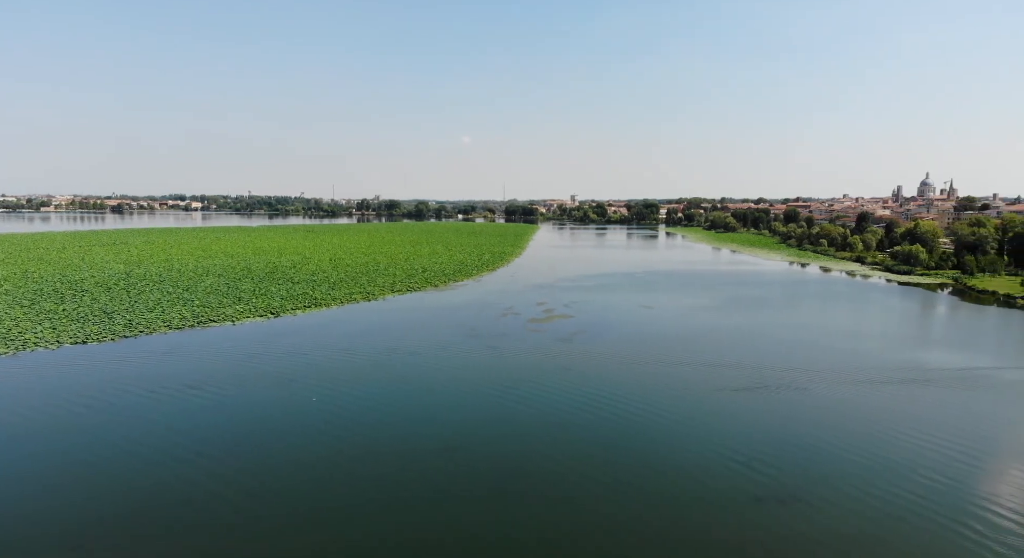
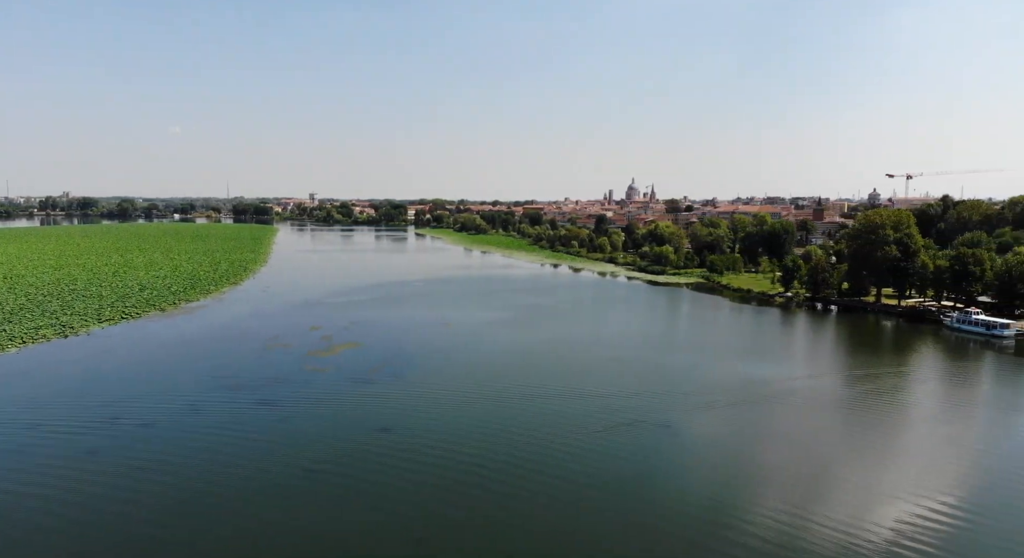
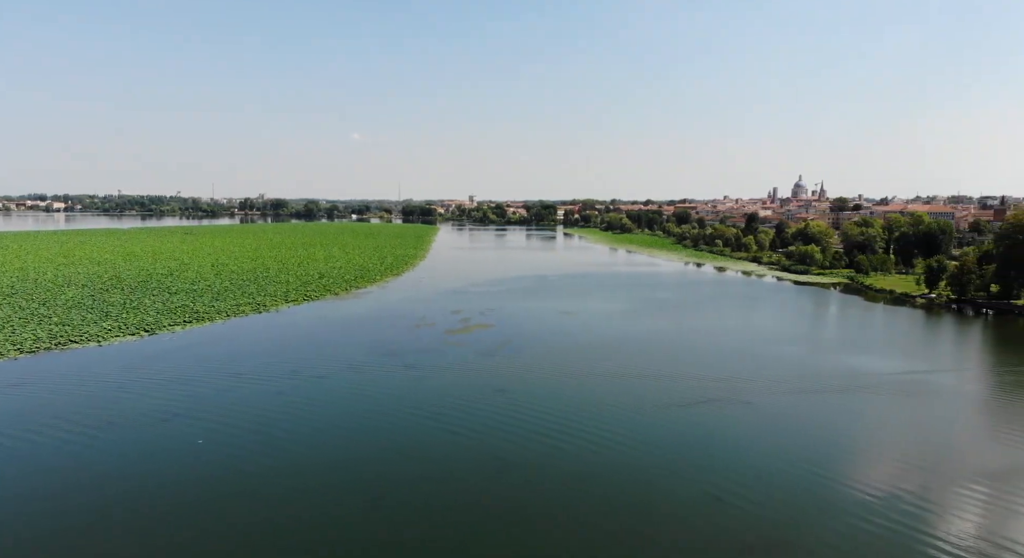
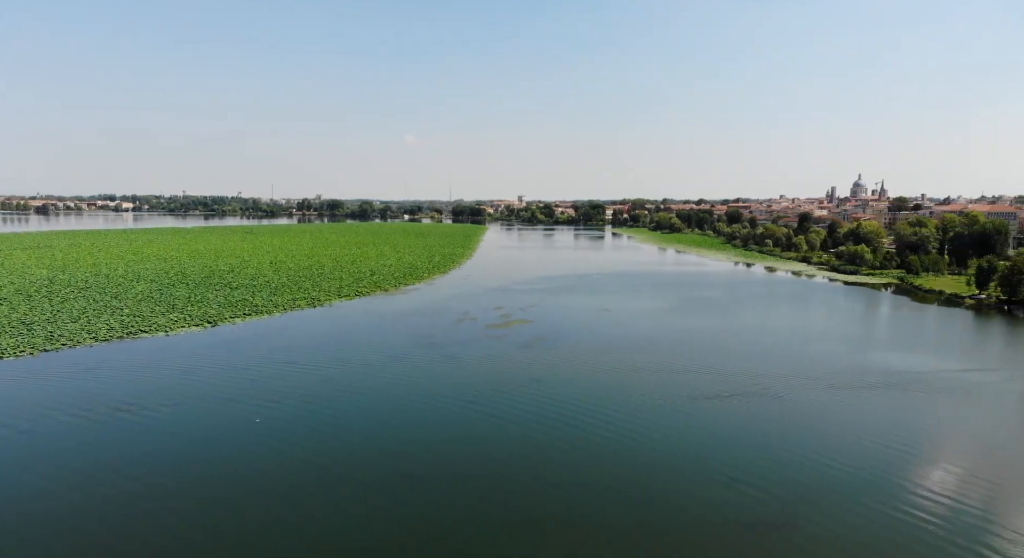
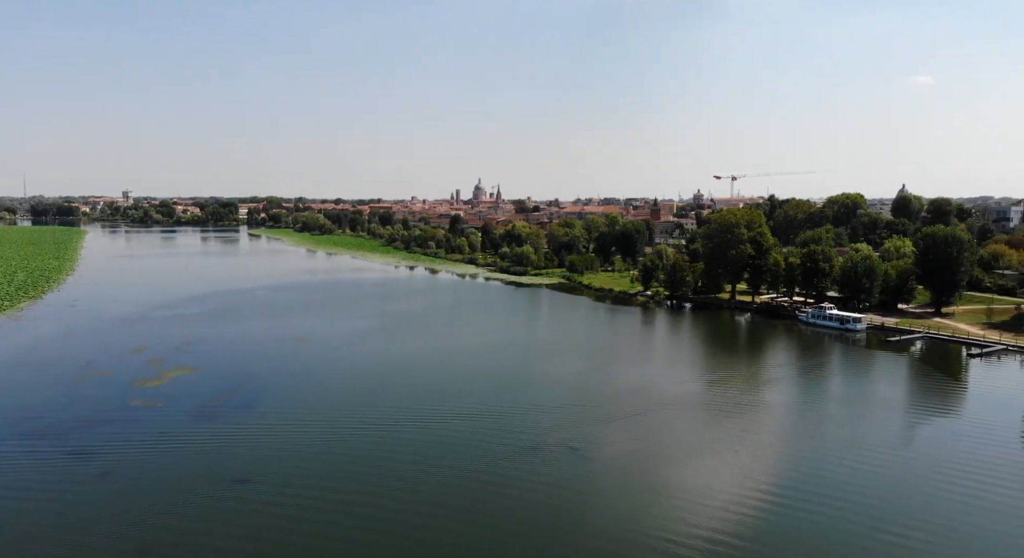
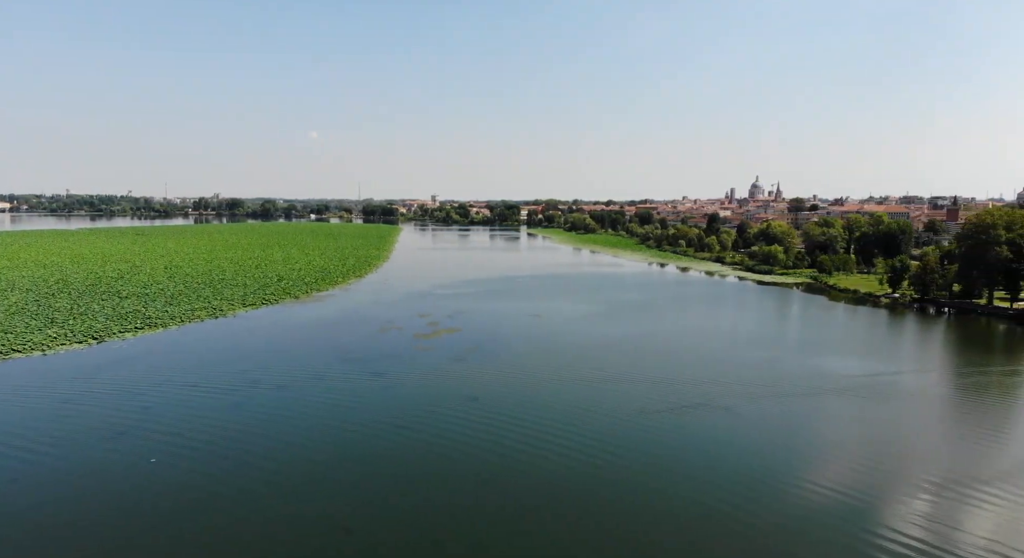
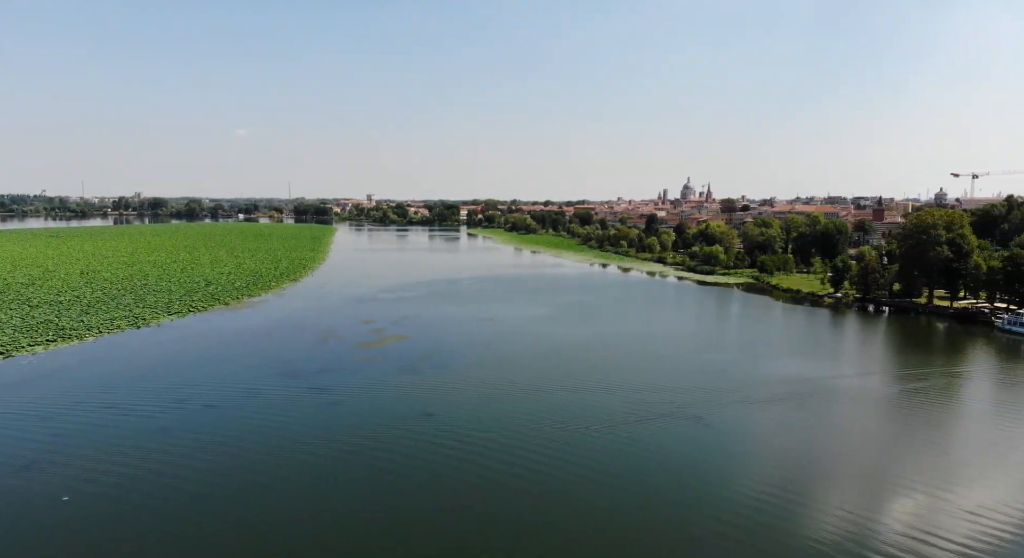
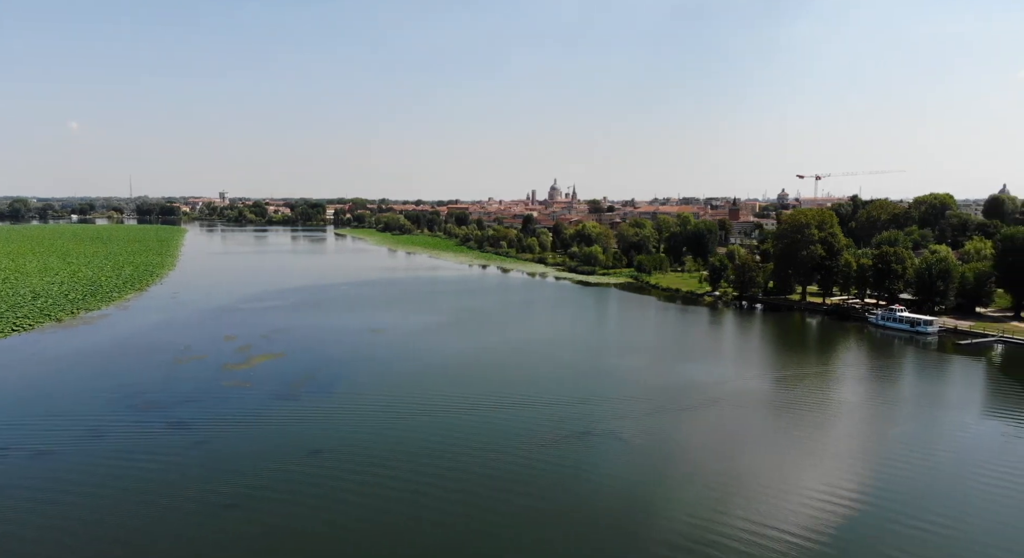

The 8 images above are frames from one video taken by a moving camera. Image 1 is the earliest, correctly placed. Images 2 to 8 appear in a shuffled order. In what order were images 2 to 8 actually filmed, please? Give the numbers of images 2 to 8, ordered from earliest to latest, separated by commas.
4, 3, 6, 7, 2, 8, 5
